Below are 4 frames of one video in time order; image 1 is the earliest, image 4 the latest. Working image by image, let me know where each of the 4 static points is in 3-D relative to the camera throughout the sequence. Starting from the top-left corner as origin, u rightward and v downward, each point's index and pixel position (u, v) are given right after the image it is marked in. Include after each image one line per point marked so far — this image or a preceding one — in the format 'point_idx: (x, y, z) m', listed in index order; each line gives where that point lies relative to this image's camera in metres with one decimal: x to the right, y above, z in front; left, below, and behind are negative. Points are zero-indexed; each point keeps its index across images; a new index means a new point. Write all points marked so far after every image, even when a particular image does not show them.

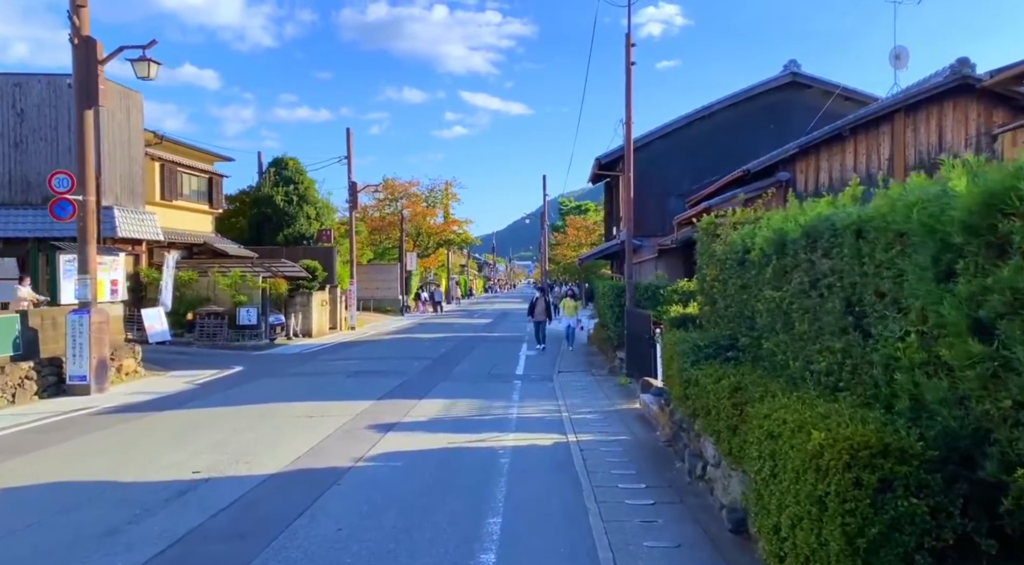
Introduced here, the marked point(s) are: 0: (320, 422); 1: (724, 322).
0: (-2.5, -1.8, +11.0) m
1: (+2.0, -0.4, +8.0) m
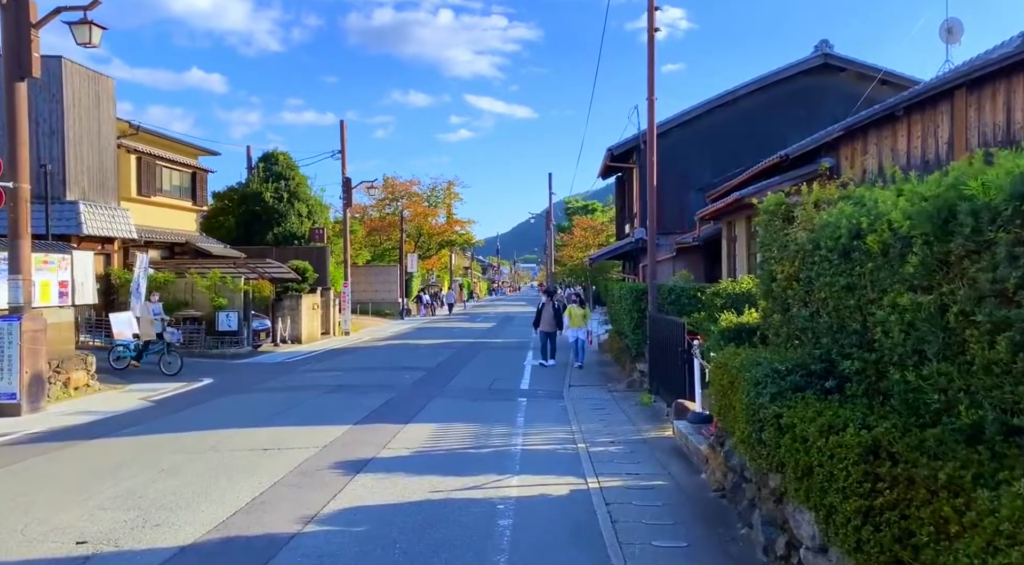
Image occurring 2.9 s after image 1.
0: (-2.5, -1.8, +8.8) m
1: (+2.0, -0.4, +5.8) m
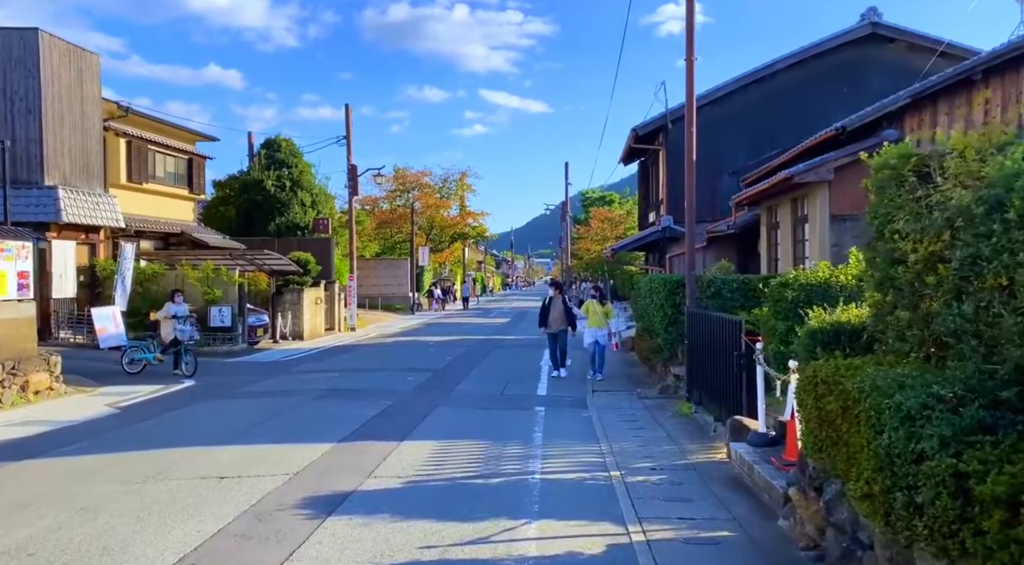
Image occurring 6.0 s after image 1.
0: (-2.3, -1.7, +7.0) m
1: (+2.1, -0.3, +3.9) m
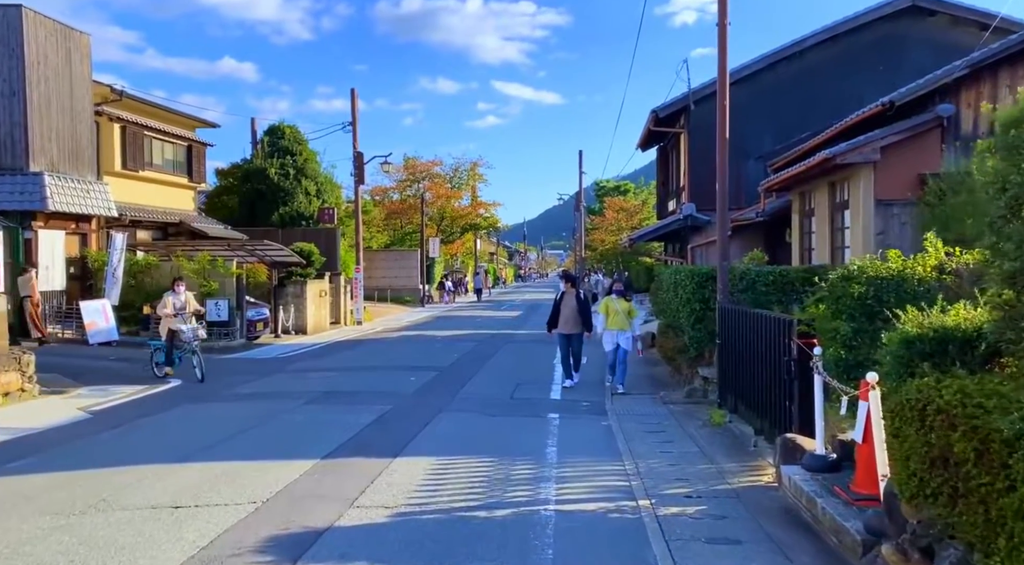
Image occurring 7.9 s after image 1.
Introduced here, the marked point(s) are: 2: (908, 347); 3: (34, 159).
0: (-2.3, -1.7, +5.8) m
1: (+2.1, -0.3, +2.6) m
2: (+2.0, -0.3, +4.3) m
3: (-11.0, +2.8, +19.5) m
